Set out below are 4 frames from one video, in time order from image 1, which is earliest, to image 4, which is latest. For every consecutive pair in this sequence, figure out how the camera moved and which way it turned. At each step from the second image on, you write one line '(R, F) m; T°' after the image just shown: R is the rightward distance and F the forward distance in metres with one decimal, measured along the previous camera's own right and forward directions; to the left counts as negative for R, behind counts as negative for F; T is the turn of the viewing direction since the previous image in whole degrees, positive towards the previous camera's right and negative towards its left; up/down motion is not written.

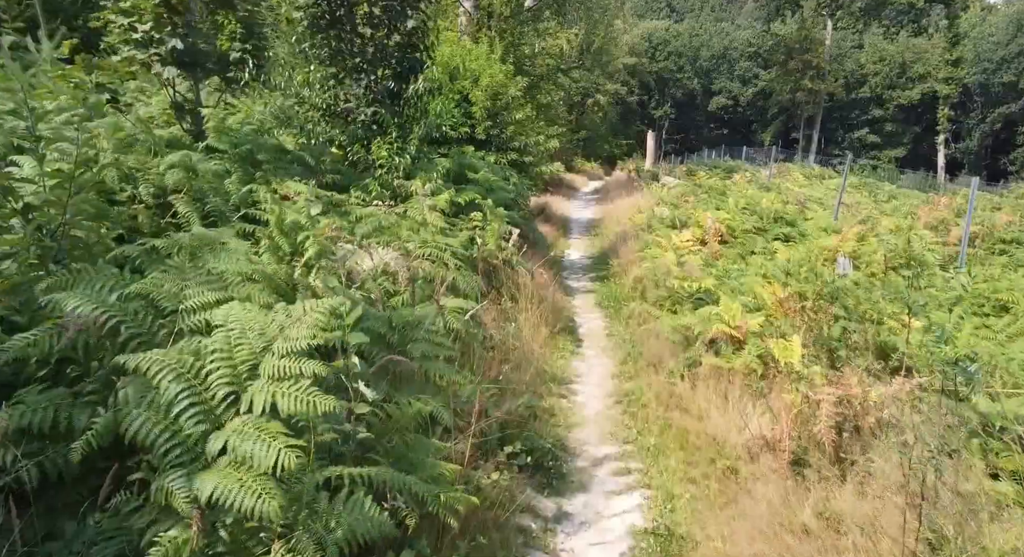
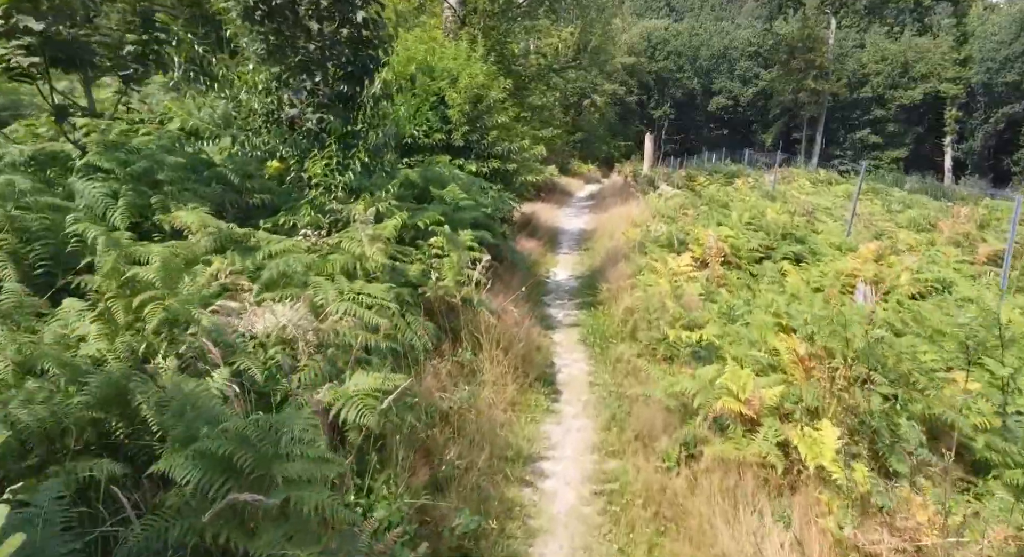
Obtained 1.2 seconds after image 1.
(+0.3, +1.3) m; 0°
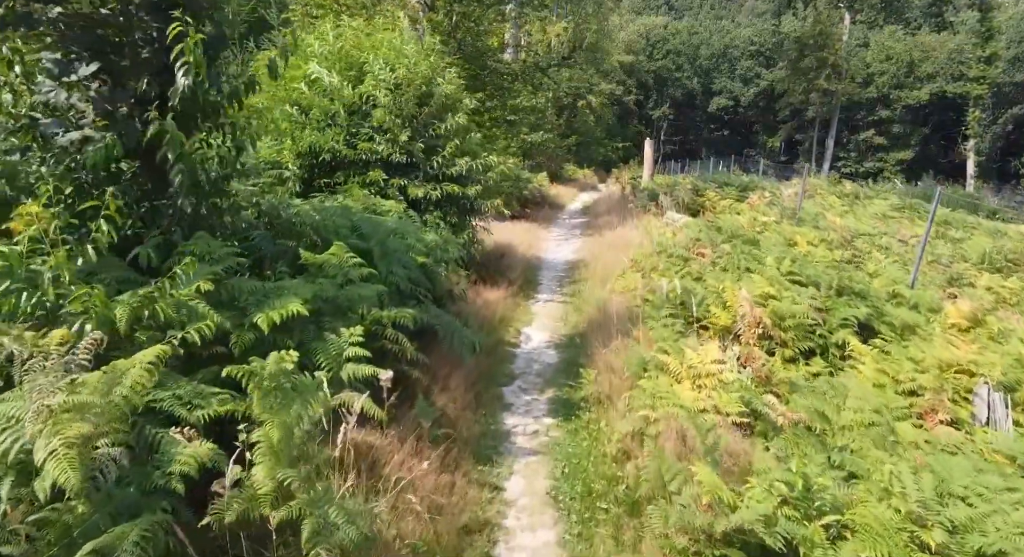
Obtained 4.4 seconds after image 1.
(+0.5, +3.1) m; 0°
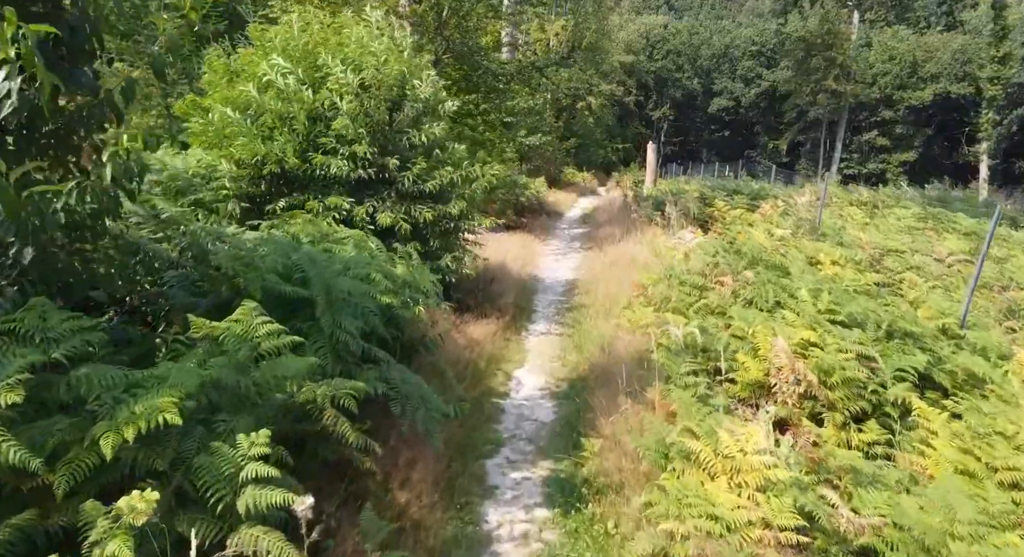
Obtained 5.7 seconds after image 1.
(+0.1, +1.3) m; 0°
